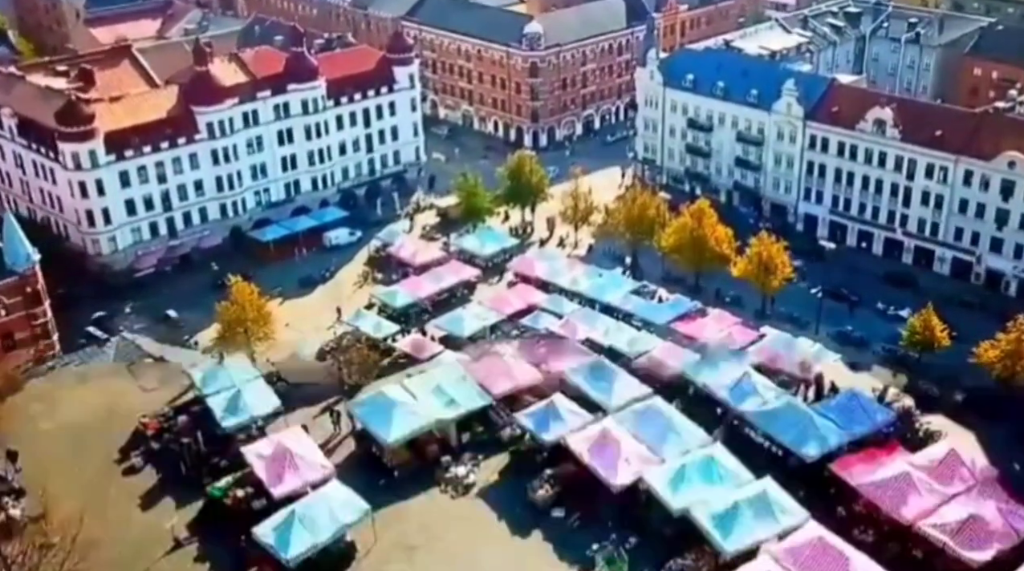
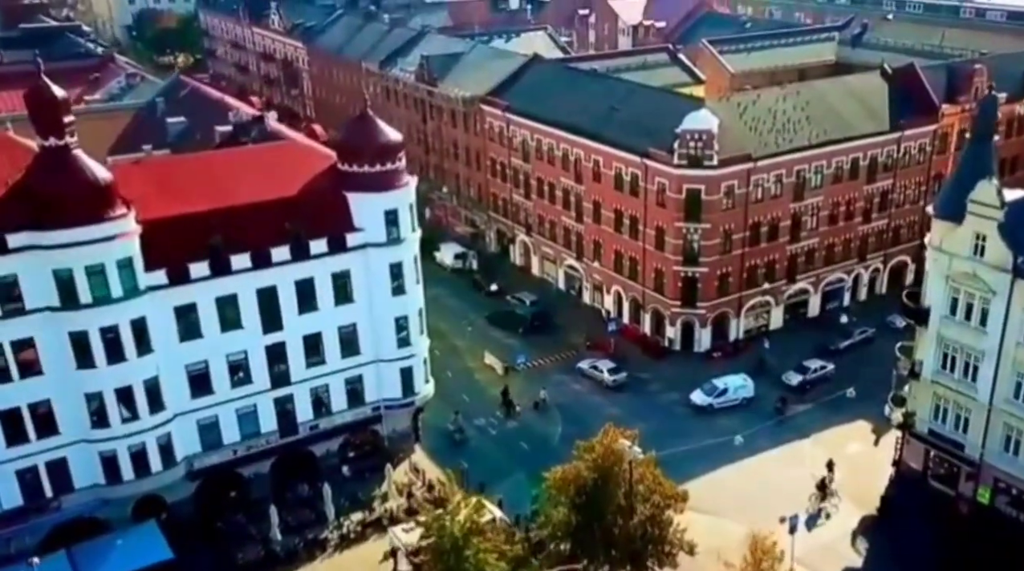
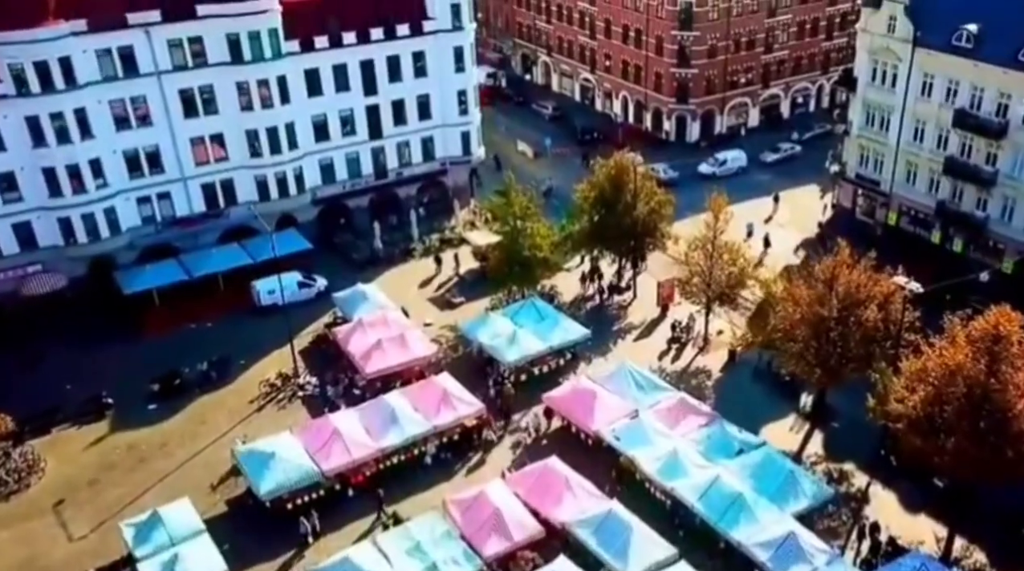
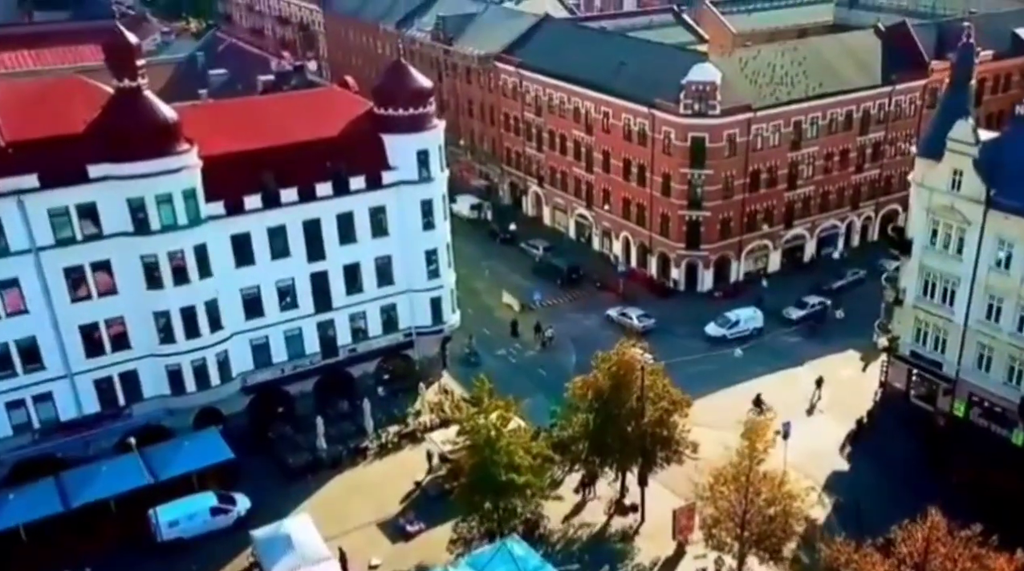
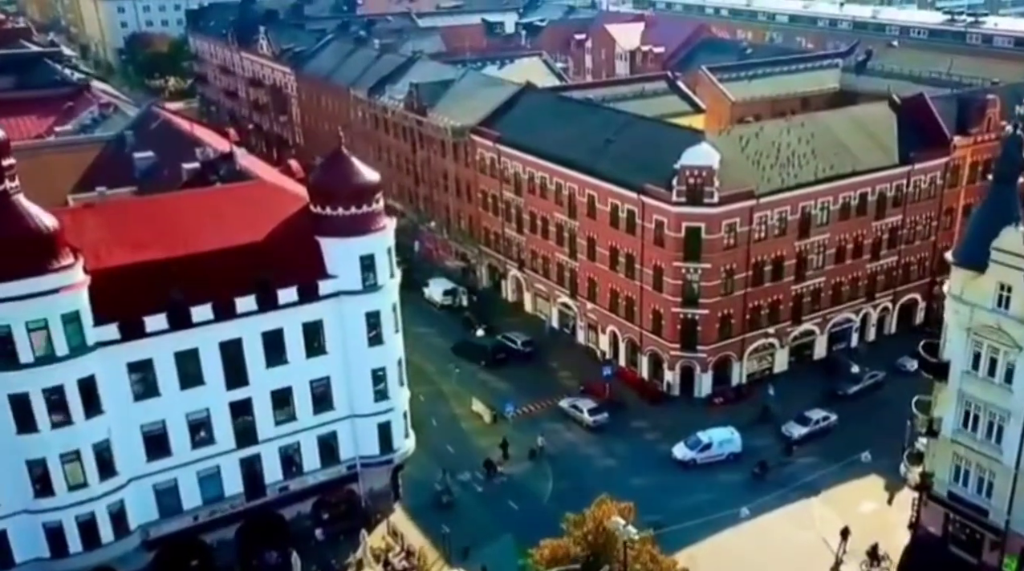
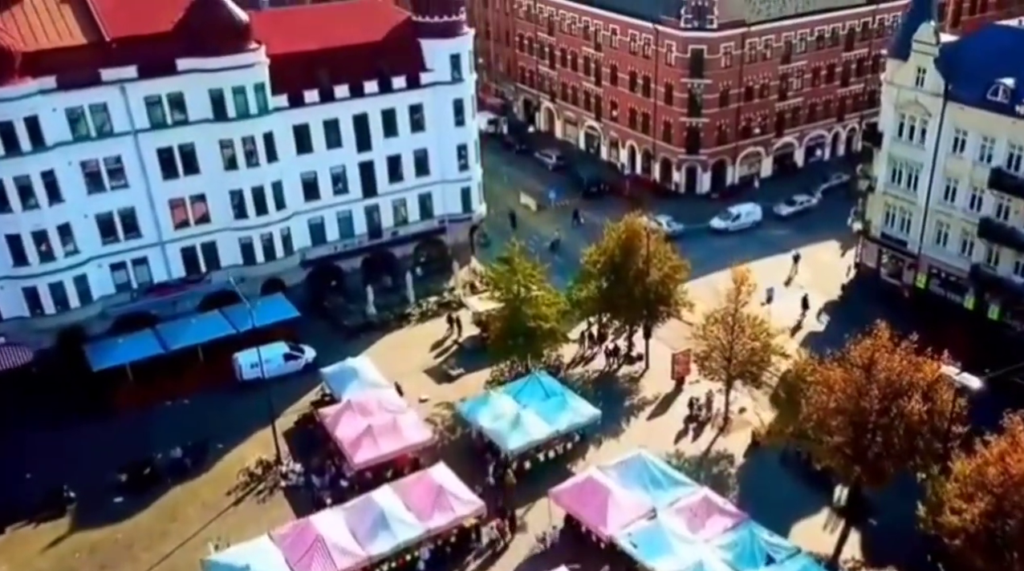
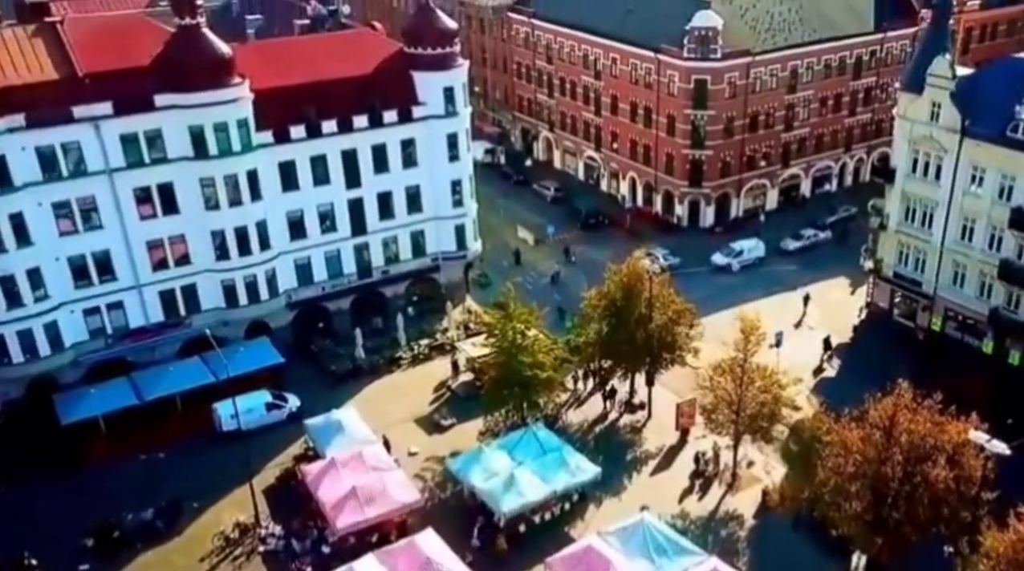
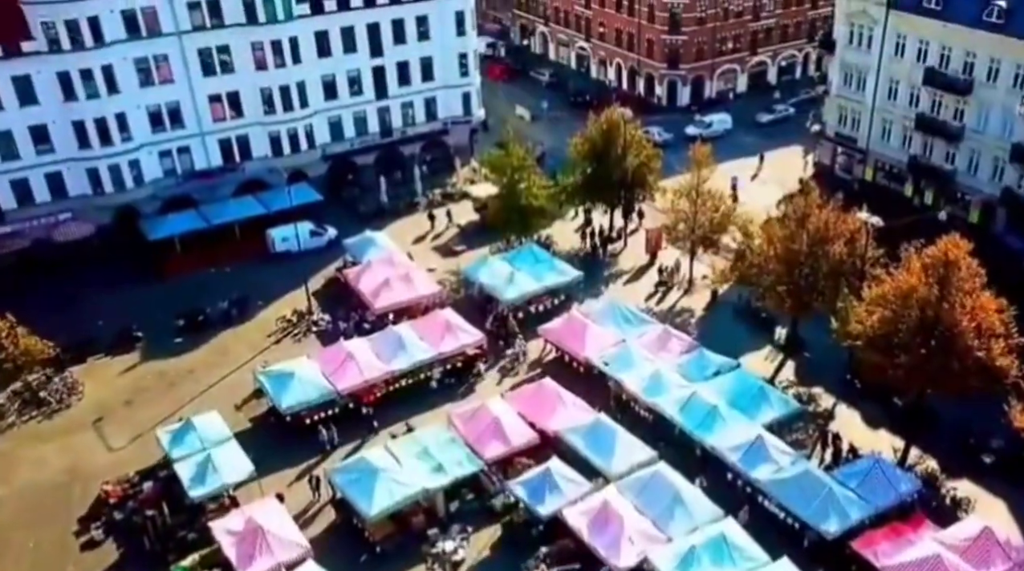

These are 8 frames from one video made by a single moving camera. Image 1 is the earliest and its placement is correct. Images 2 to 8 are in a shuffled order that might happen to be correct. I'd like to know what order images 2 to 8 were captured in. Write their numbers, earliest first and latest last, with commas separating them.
8, 3, 6, 7, 4, 2, 5
